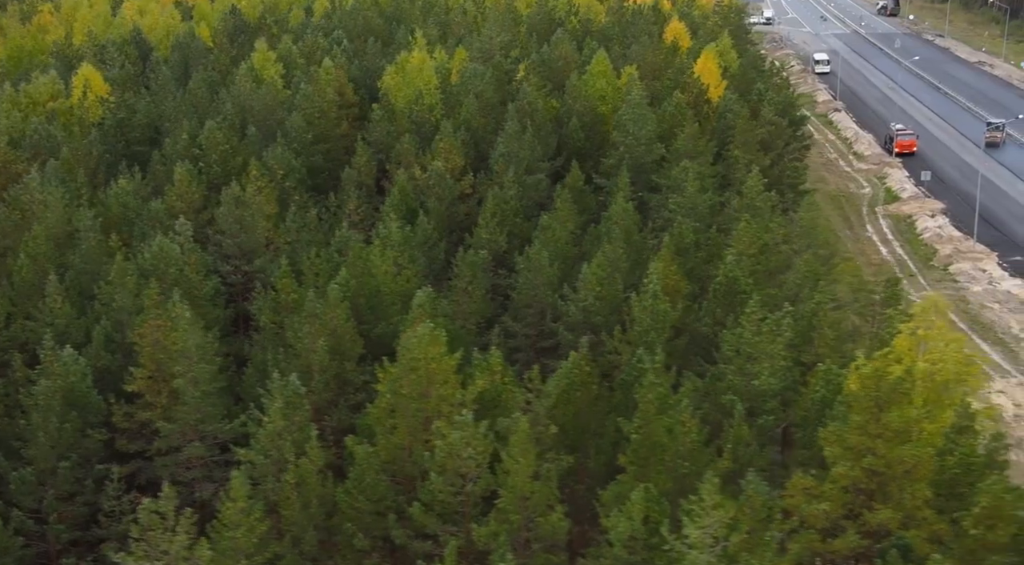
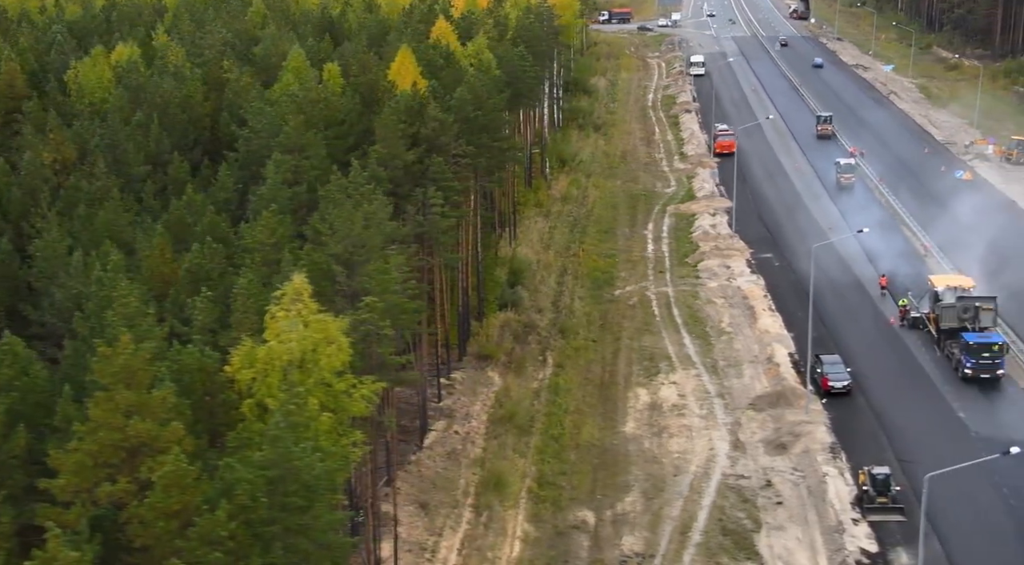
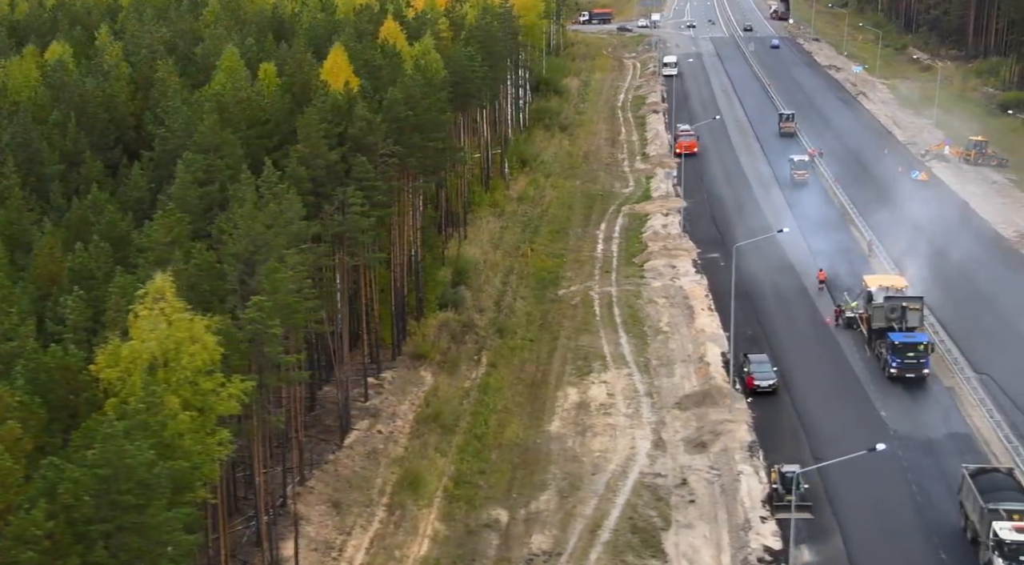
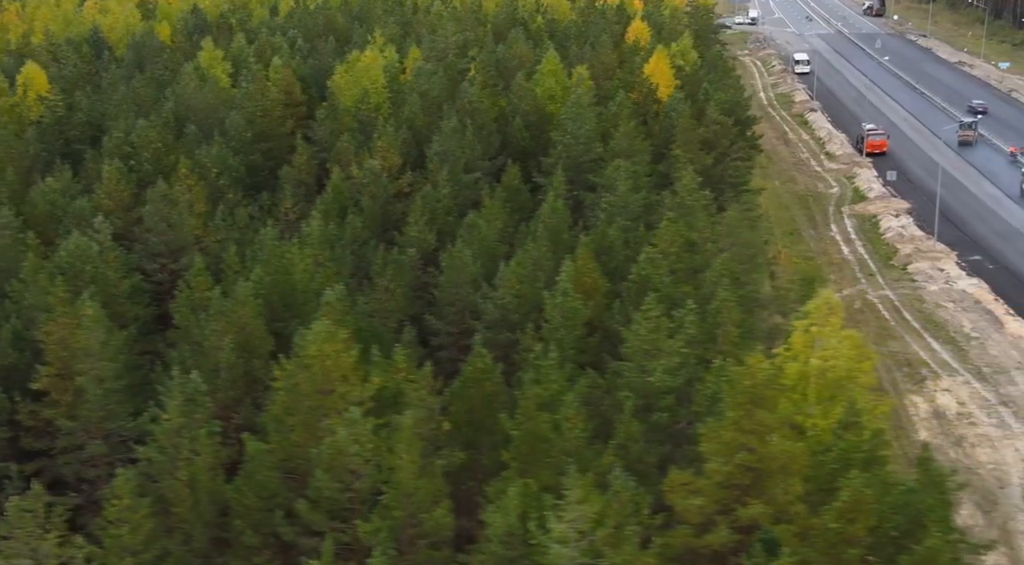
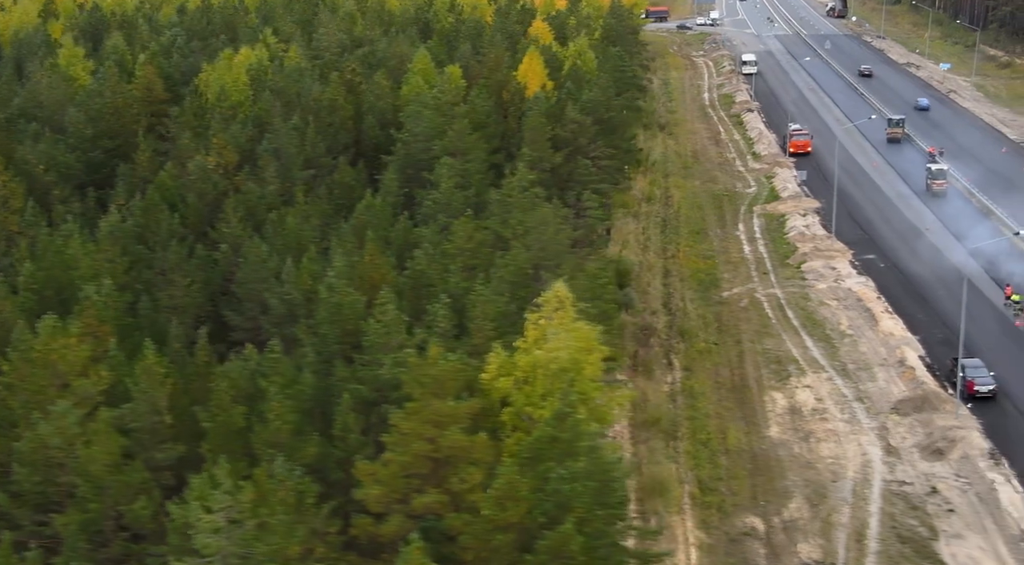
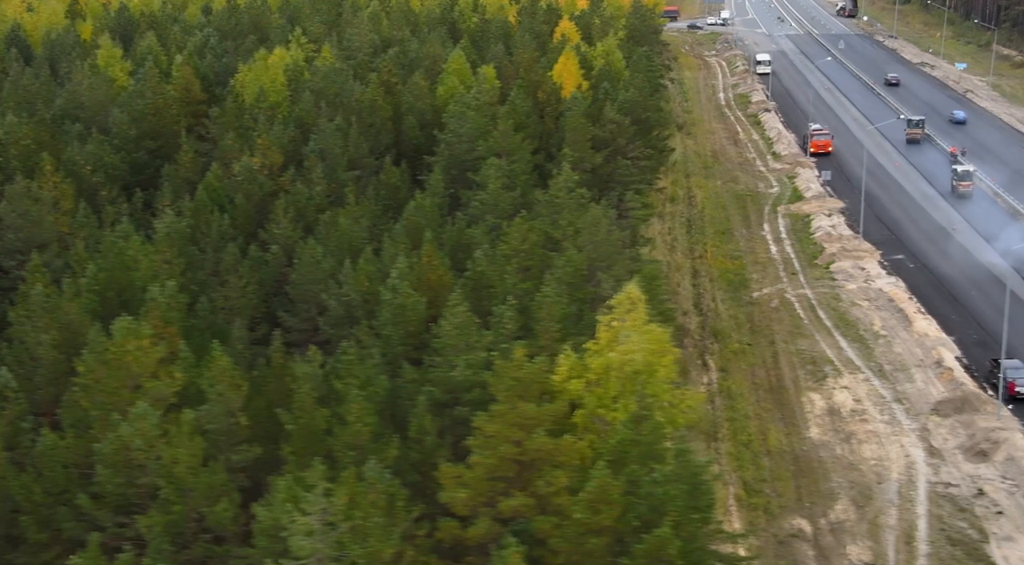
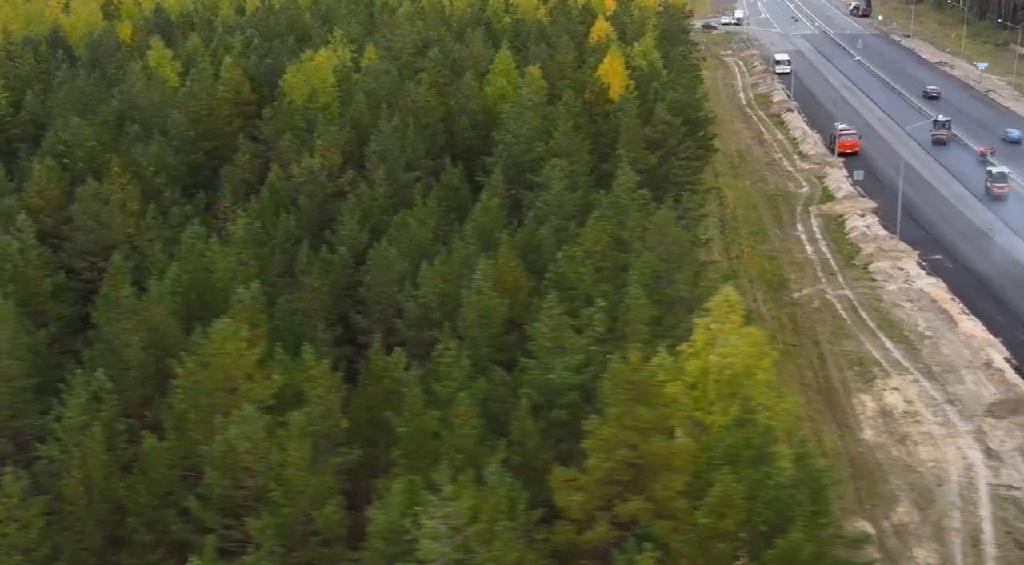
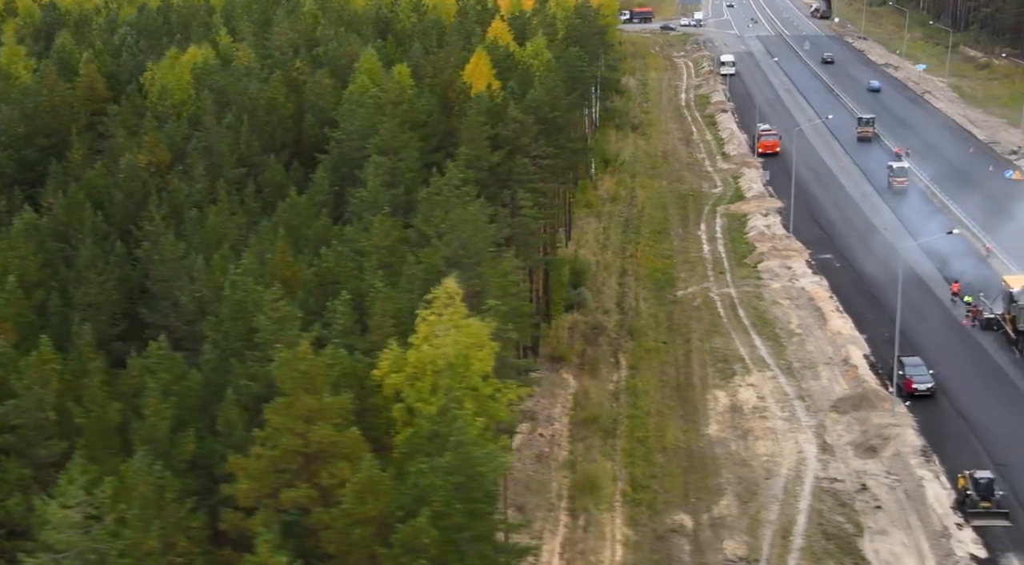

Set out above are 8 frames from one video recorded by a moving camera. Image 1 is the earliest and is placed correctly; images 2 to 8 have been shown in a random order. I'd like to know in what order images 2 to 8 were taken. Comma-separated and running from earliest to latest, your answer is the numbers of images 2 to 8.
4, 7, 6, 5, 8, 2, 3
